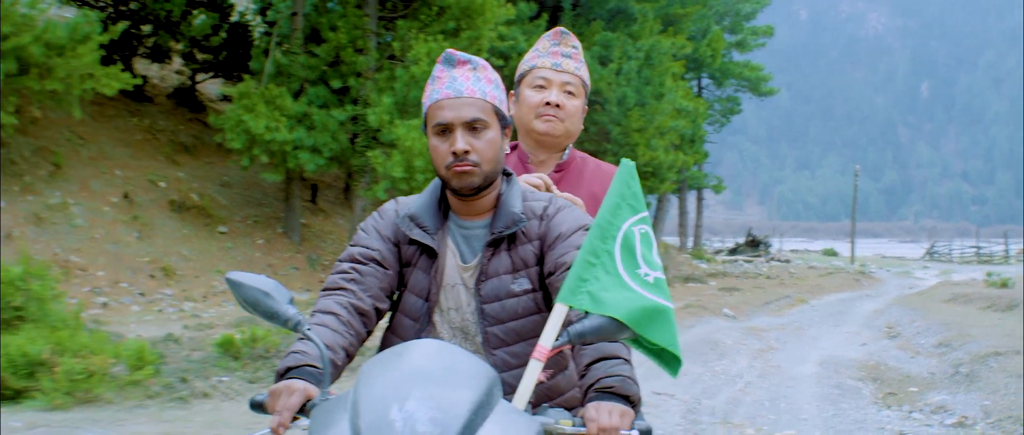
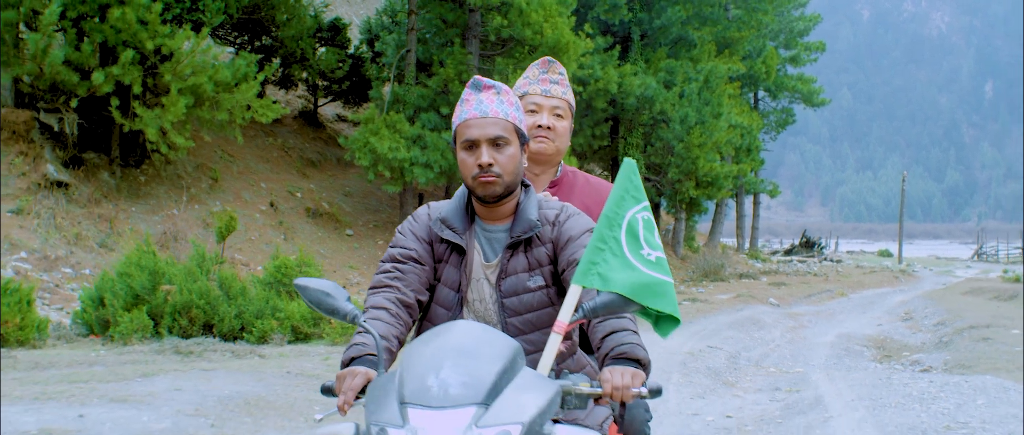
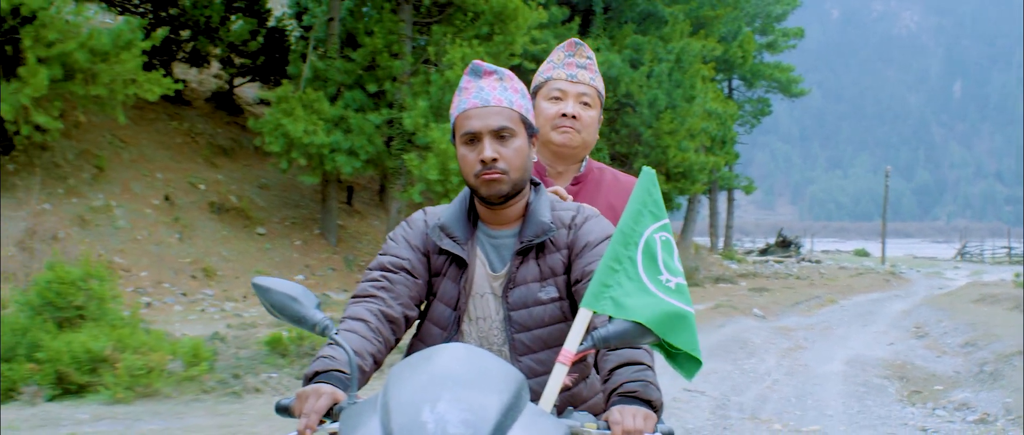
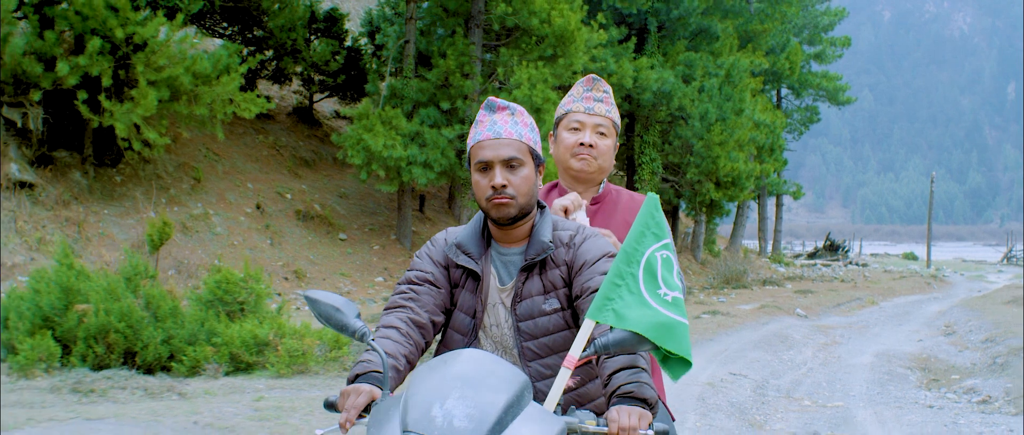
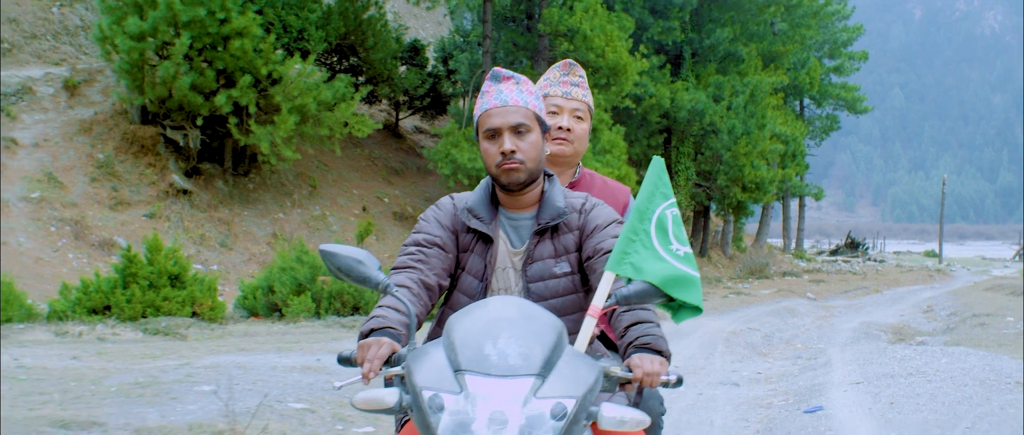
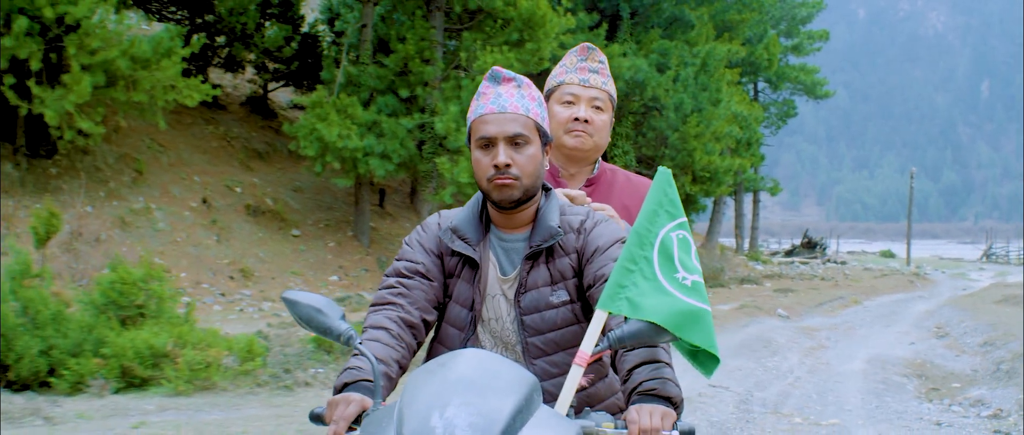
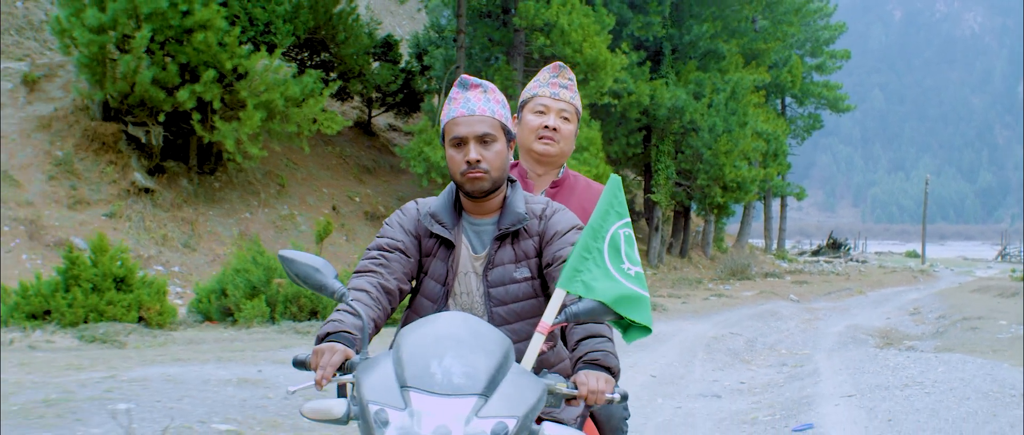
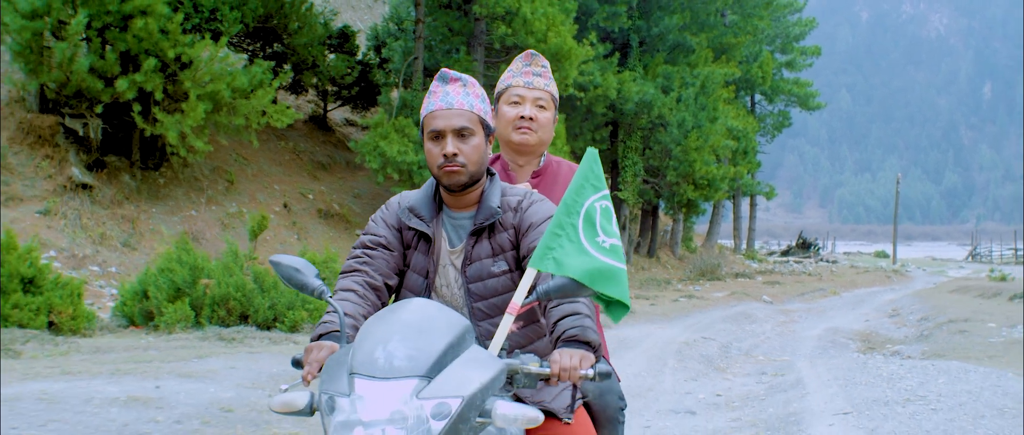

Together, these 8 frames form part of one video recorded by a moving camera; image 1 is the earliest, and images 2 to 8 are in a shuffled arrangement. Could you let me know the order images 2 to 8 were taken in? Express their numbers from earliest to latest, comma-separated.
3, 6, 4, 2, 8, 7, 5
